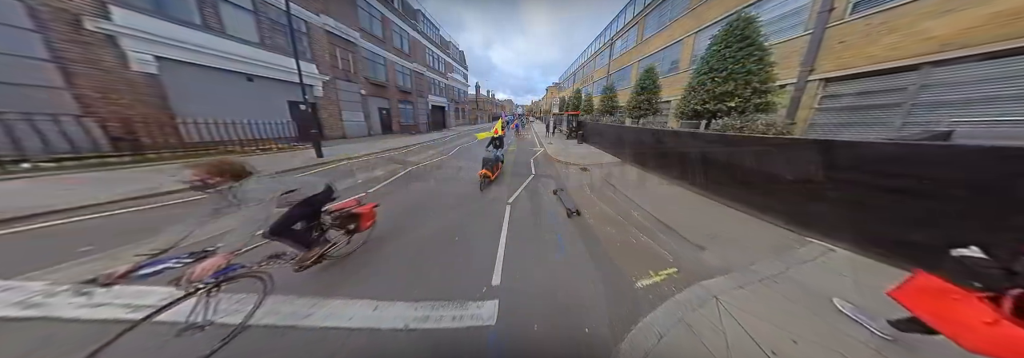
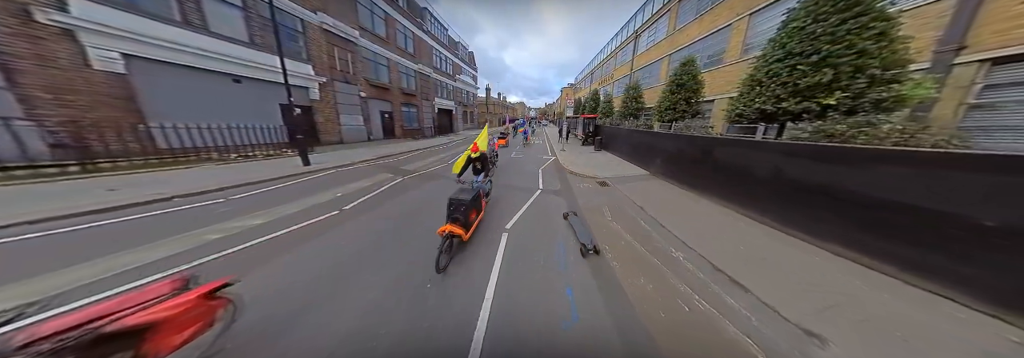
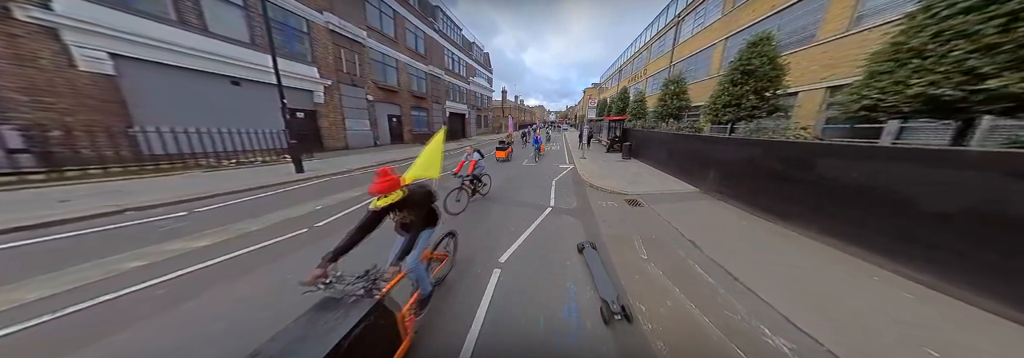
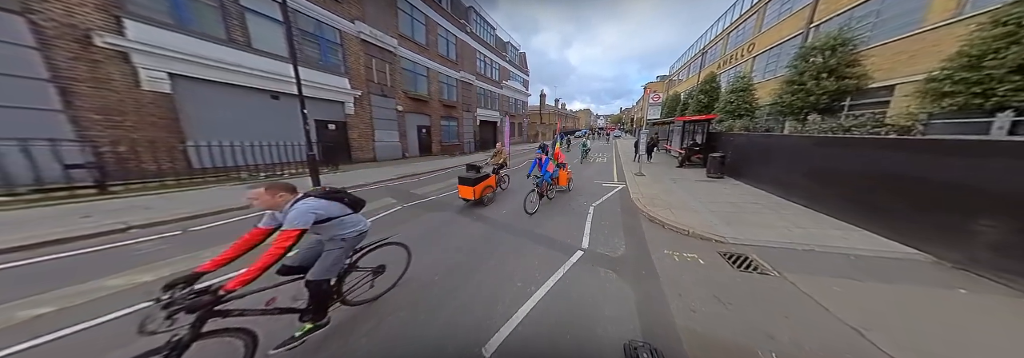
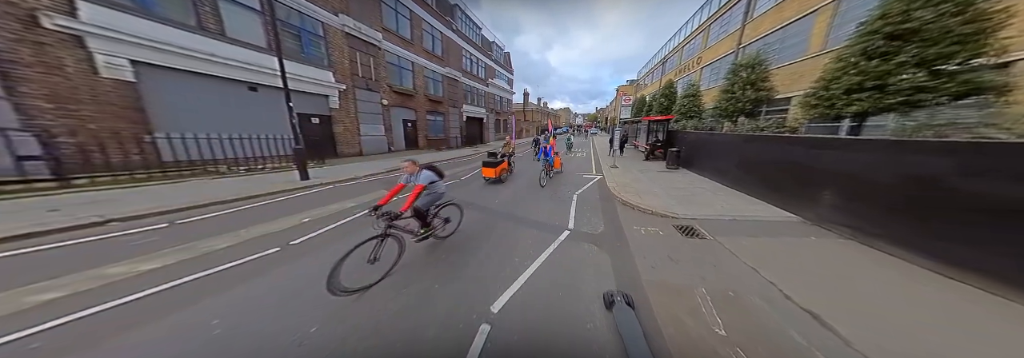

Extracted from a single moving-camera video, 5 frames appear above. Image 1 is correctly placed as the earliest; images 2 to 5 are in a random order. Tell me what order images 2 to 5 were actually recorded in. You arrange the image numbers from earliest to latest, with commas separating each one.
2, 3, 5, 4
